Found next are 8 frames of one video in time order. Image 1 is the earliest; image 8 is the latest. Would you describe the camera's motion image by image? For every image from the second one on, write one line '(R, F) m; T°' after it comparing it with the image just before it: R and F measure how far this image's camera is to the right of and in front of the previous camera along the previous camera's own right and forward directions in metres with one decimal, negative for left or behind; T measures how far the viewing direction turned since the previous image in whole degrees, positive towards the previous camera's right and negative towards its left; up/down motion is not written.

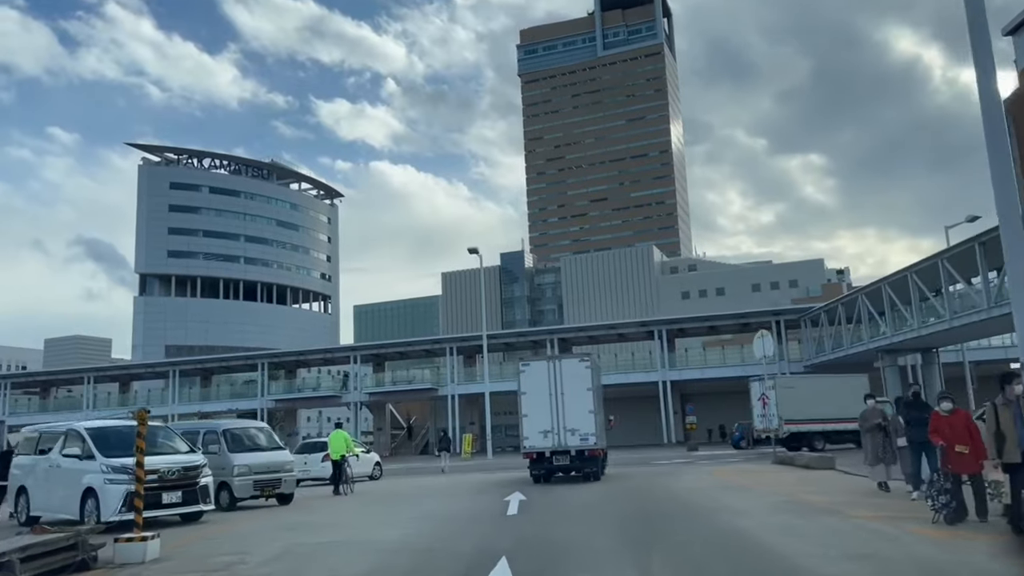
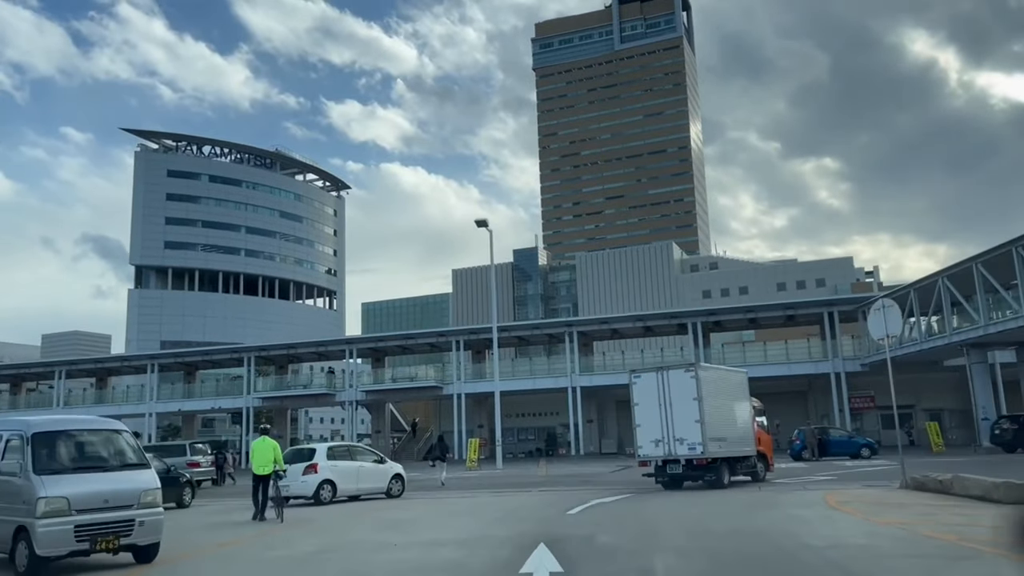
(-0.2, +6.1) m; -1°
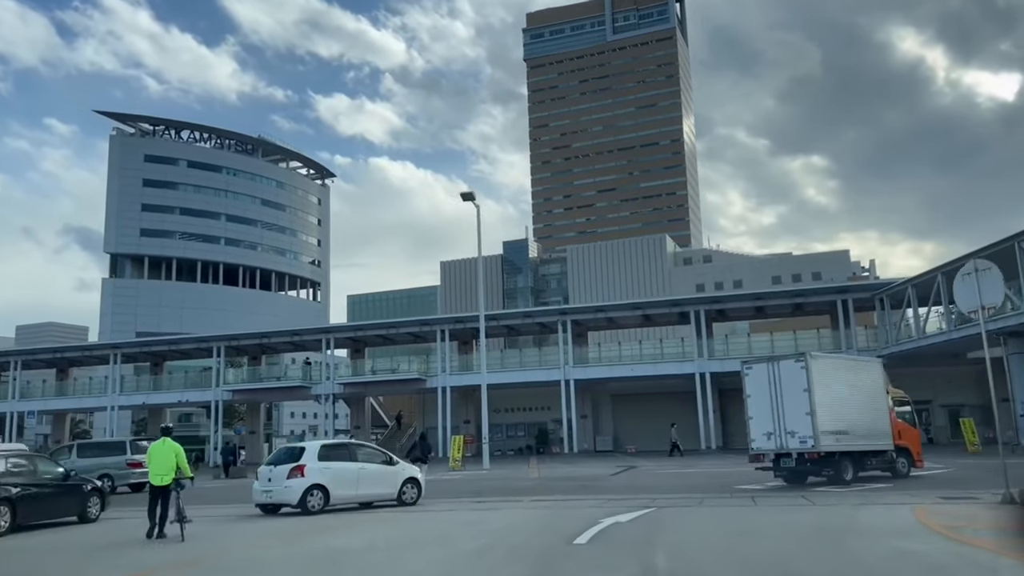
(-0.1, +3.4) m; +1°
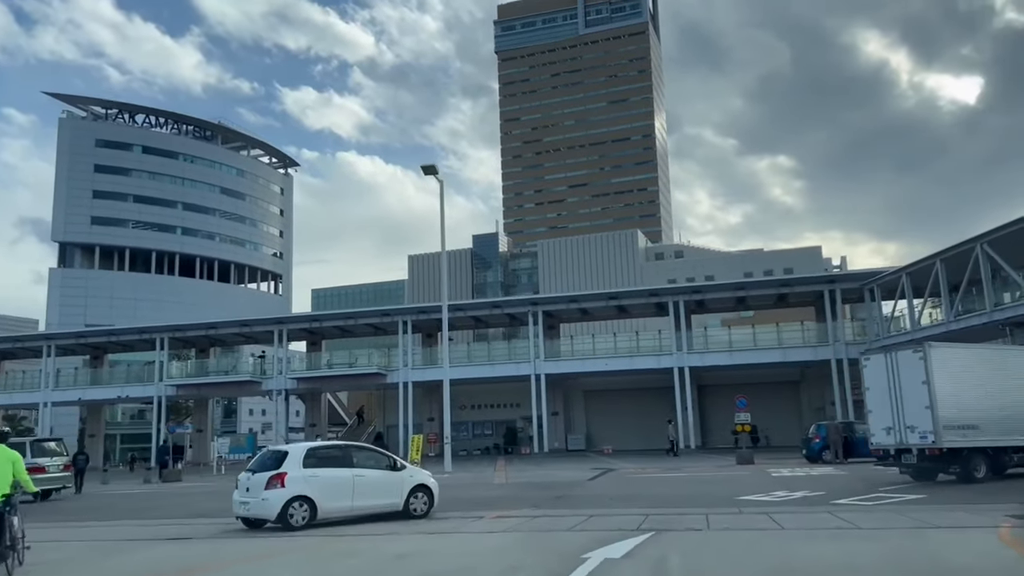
(+0.1, +2.9) m; +2°
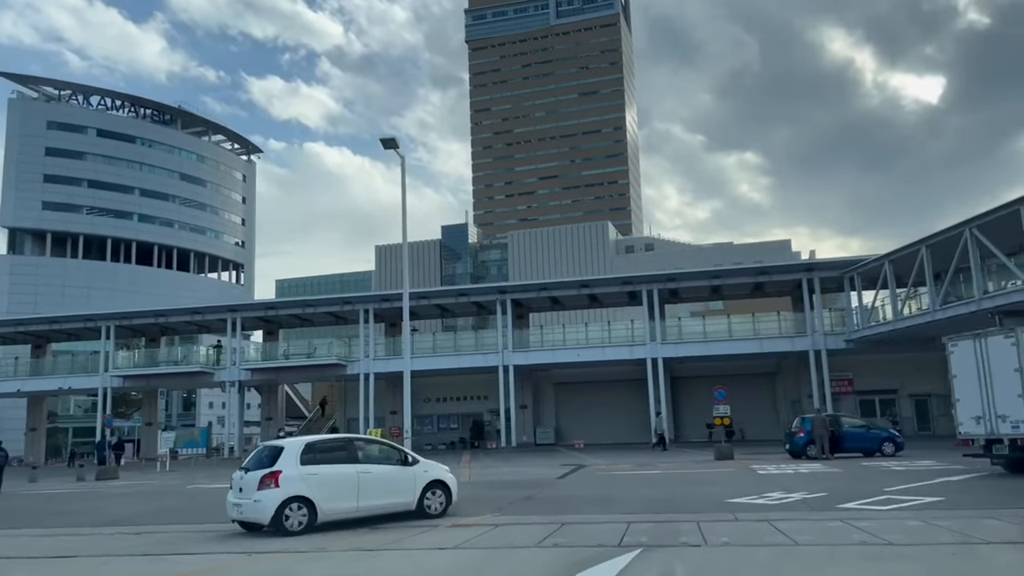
(+0.1, +1.9) m; +2°
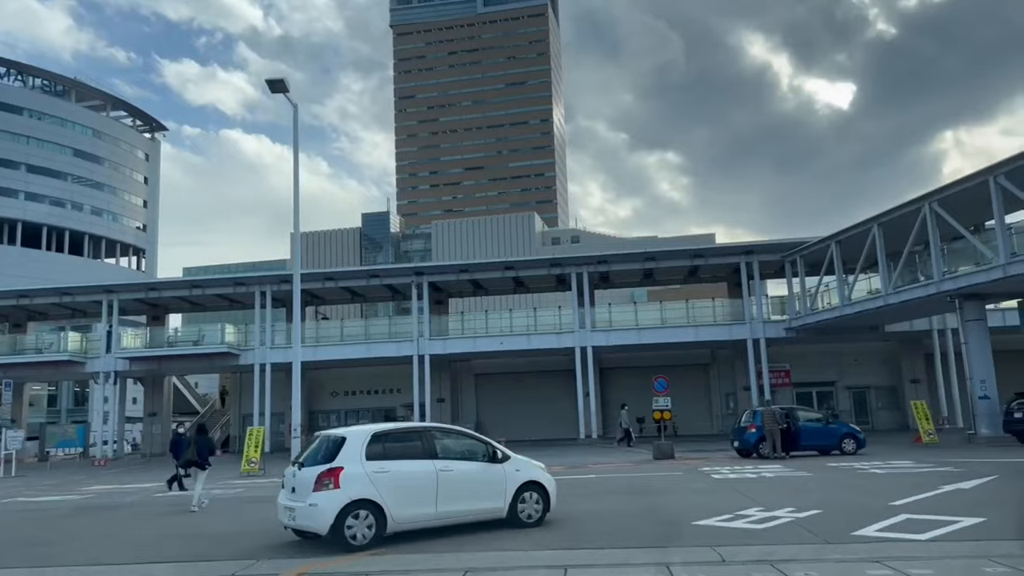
(+0.4, +3.6) m; +5°
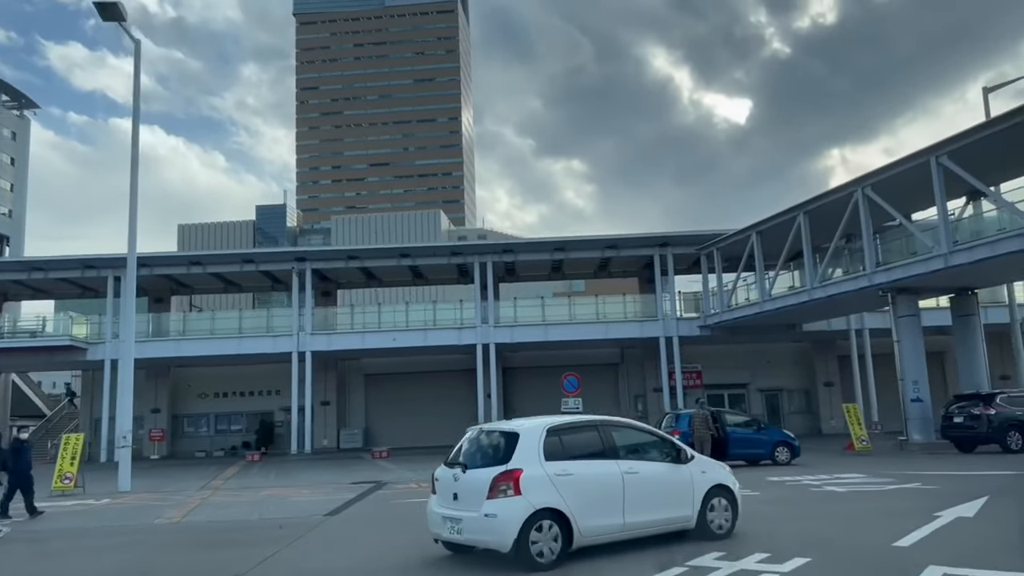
(+0.4, +3.3) m; +7°
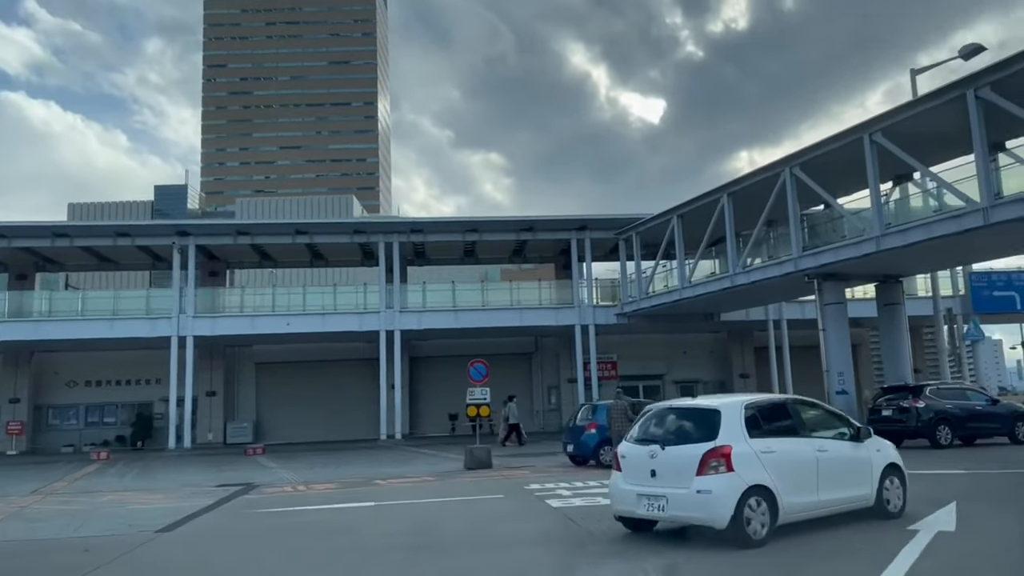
(+0.3, +2.1) m; +6°
